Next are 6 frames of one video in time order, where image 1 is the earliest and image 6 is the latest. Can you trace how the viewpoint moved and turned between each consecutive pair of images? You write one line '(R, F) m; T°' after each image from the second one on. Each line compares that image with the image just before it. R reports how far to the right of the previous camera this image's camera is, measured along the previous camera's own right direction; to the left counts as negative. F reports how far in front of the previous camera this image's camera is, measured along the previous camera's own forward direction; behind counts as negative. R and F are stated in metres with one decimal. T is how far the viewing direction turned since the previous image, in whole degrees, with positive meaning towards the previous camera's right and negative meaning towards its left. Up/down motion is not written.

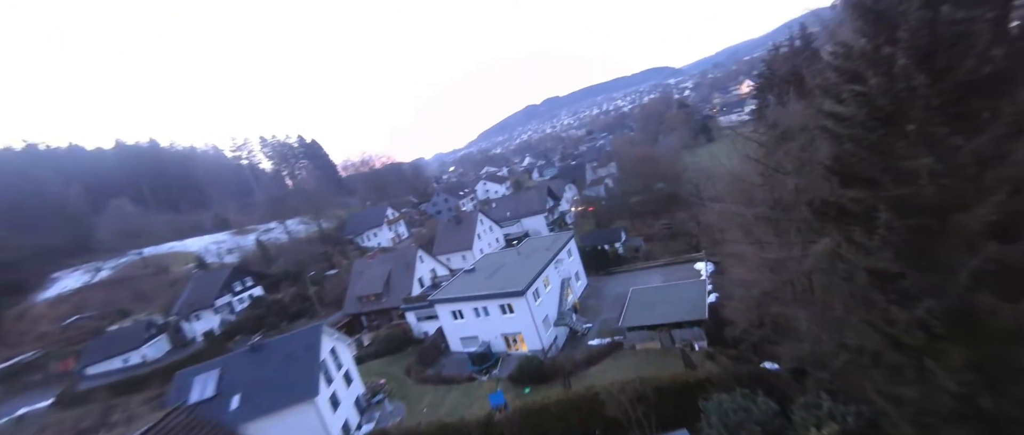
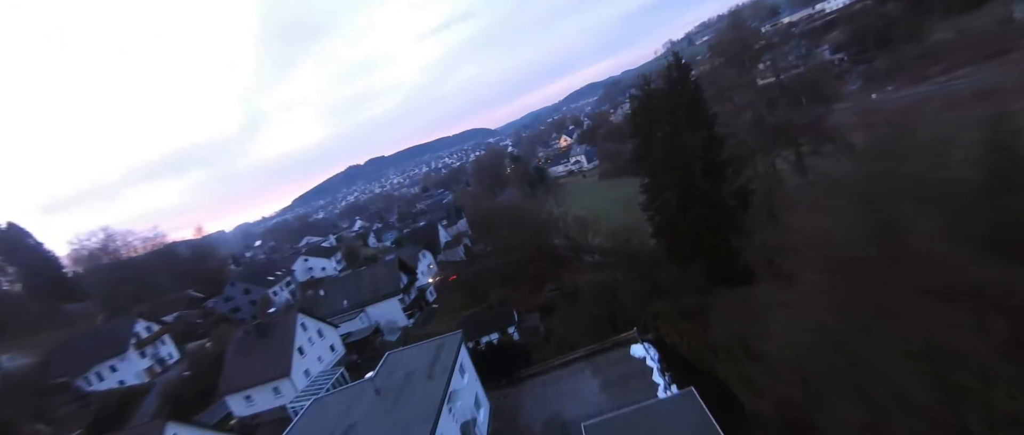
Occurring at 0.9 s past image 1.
(-0.2, +4.1) m; +22°
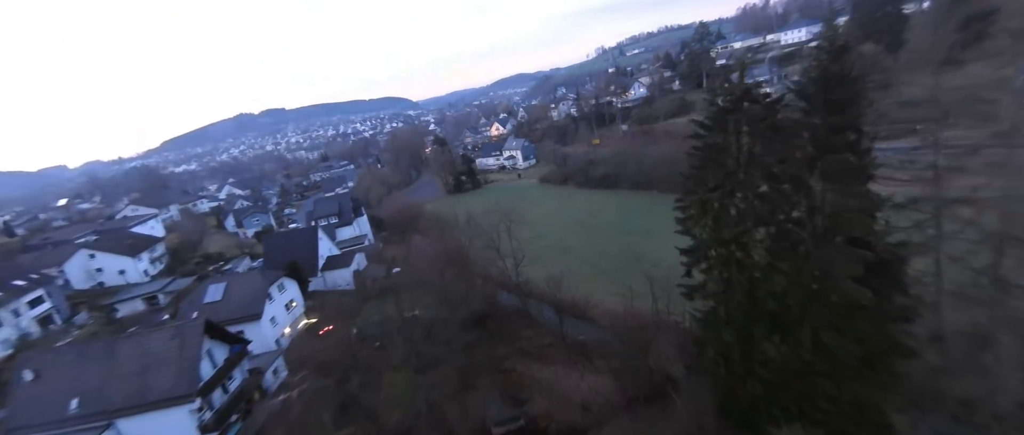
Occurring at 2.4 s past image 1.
(-0.5, +6.0) m; +12°
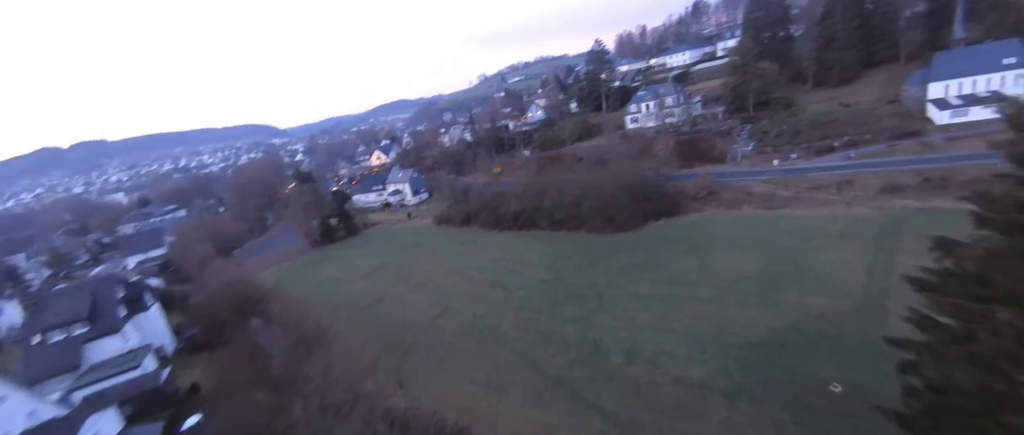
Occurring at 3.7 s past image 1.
(+0.1, +5.0) m; +14°
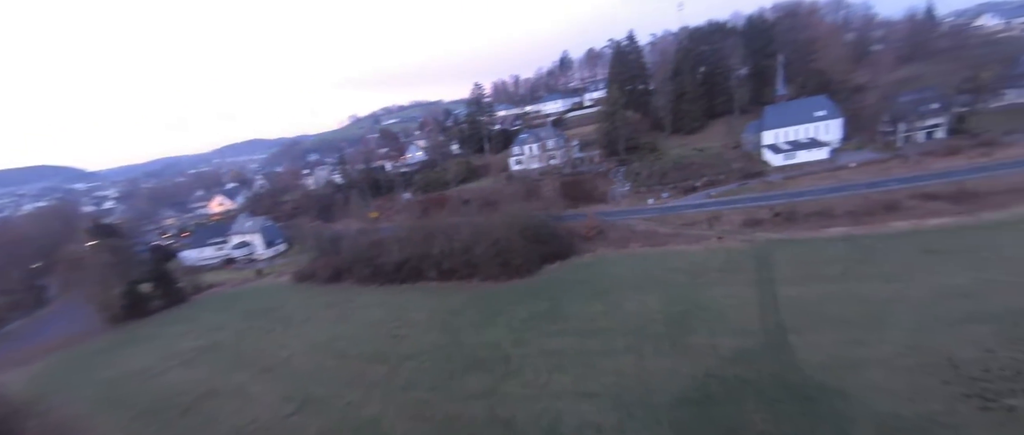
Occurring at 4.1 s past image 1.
(-0.1, +1.7) m; +16°
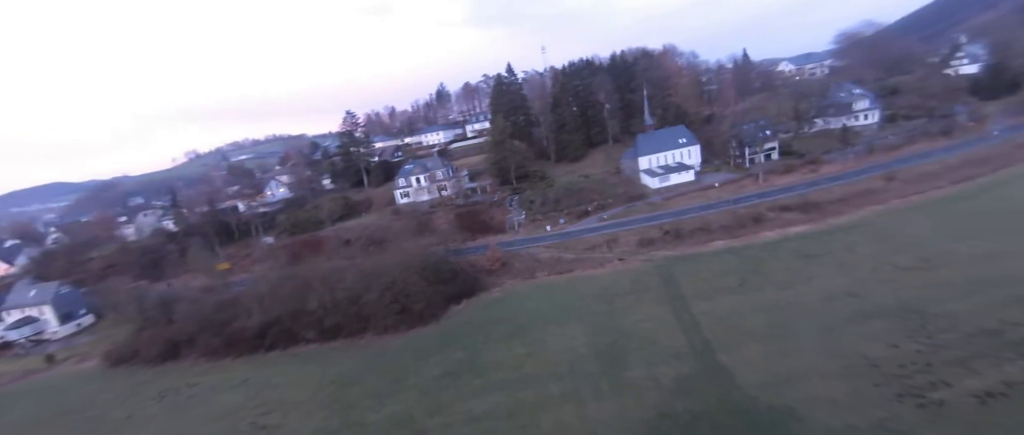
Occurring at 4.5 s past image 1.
(-0.5, +1.5) m; +16°
